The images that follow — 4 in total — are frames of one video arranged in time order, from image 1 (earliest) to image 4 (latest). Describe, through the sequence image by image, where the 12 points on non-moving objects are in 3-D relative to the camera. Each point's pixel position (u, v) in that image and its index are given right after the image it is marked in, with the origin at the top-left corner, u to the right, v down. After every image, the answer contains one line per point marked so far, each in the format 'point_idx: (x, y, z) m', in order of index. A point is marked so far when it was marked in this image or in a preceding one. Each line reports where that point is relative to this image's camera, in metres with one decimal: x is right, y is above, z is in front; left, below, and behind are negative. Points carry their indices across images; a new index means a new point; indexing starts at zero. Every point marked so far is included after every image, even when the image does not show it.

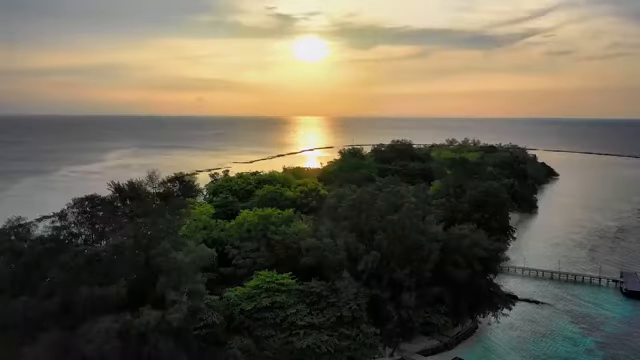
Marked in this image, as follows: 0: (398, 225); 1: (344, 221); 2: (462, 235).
0: (+2.6, -1.5, +18.2) m
1: (+0.8, -1.4, +19.2) m
2: (+5.0, -1.9, +19.1) m
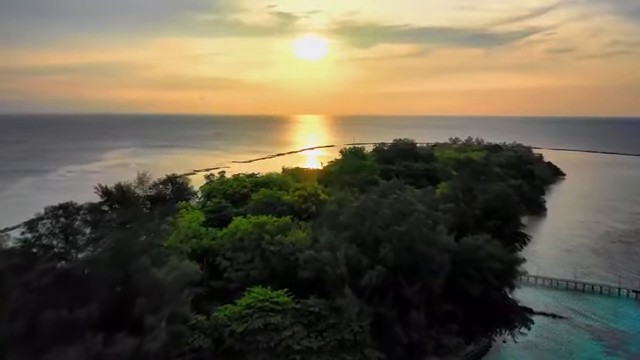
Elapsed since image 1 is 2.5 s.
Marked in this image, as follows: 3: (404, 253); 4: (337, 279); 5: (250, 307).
0: (+2.5, -1.7, +16.4) m
1: (+0.8, -1.6, +17.5) m
2: (+4.9, -2.1, +17.4) m
3: (+2.5, -2.2, +16.5) m
4: (+0.5, -2.8, +15.7) m
5: (-1.9, -3.4, +14.9) m
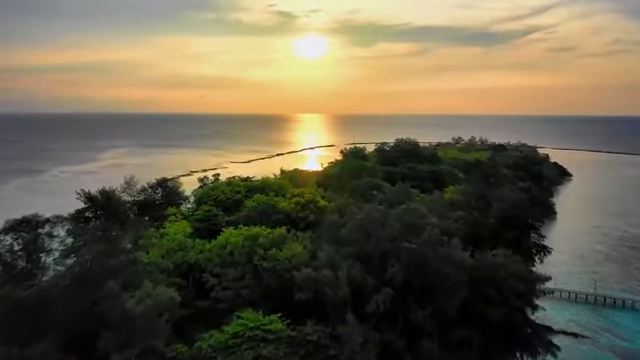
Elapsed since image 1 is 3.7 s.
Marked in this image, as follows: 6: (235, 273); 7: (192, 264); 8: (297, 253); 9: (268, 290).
0: (+2.5, -1.9, +14.5) m
1: (+0.8, -1.8, +15.5) m
2: (+4.9, -2.3, +15.4) m
3: (+2.5, -2.4, +14.5) m
4: (+0.5, -3.1, +13.8) m
5: (-1.9, -3.6, +12.9) m
6: (-2.5, -2.7, +16.2) m
7: (-3.9, -2.6, +17.0) m
8: (-0.7, -2.2, +16.6) m
9: (-1.5, -3.1, +15.7) m
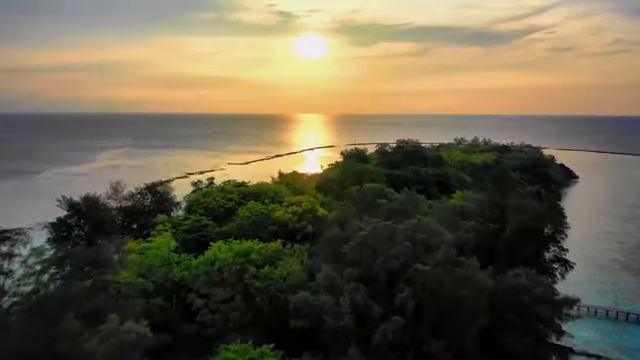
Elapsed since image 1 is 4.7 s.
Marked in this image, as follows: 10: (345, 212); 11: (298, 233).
0: (+2.5, -2.2, +12.7) m
1: (+0.7, -2.1, +13.7) m
2: (+4.9, -2.6, +13.7) m
3: (+2.4, -2.7, +12.7) m
4: (+0.4, -3.3, +12.0) m
5: (-2.0, -3.9, +11.1) m
6: (-2.5, -3.0, +14.4) m
7: (-4.0, -2.9, +15.3) m
8: (-0.7, -2.4, +14.8) m
9: (-1.5, -3.4, +13.9) m
10: (+0.8, -1.1, +18.8) m
11: (-0.7, -1.7, +19.0) m
